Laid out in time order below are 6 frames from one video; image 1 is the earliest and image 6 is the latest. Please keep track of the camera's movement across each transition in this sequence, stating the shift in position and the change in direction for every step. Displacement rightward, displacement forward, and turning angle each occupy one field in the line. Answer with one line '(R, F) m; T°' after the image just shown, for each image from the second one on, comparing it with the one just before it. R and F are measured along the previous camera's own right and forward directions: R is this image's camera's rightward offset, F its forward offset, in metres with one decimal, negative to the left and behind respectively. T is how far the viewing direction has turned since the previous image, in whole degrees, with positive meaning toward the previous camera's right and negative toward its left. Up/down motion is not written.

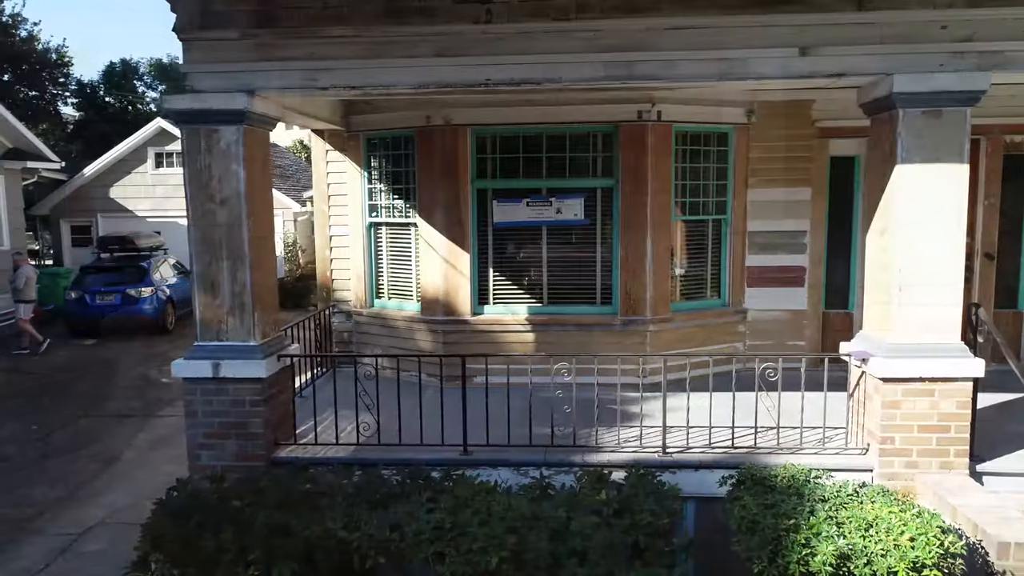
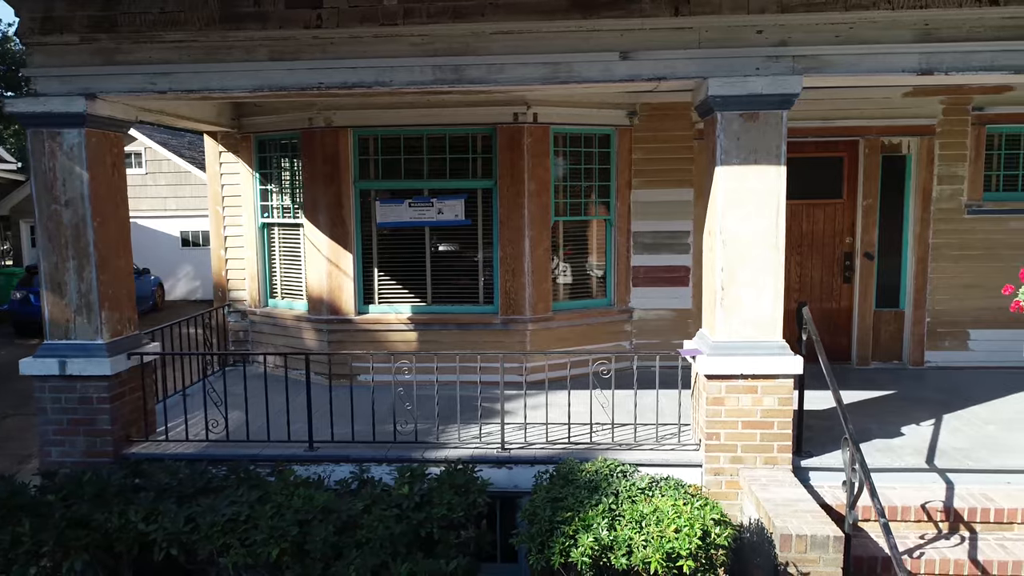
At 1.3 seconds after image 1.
(+0.7, -0.1) m; 0°
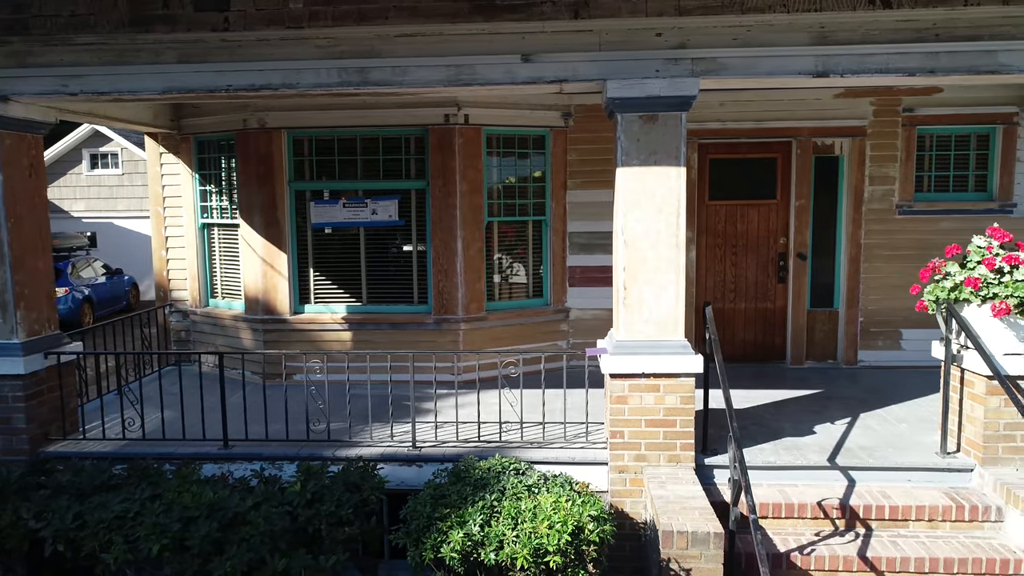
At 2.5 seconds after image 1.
(+0.4, -0.1) m; 0°
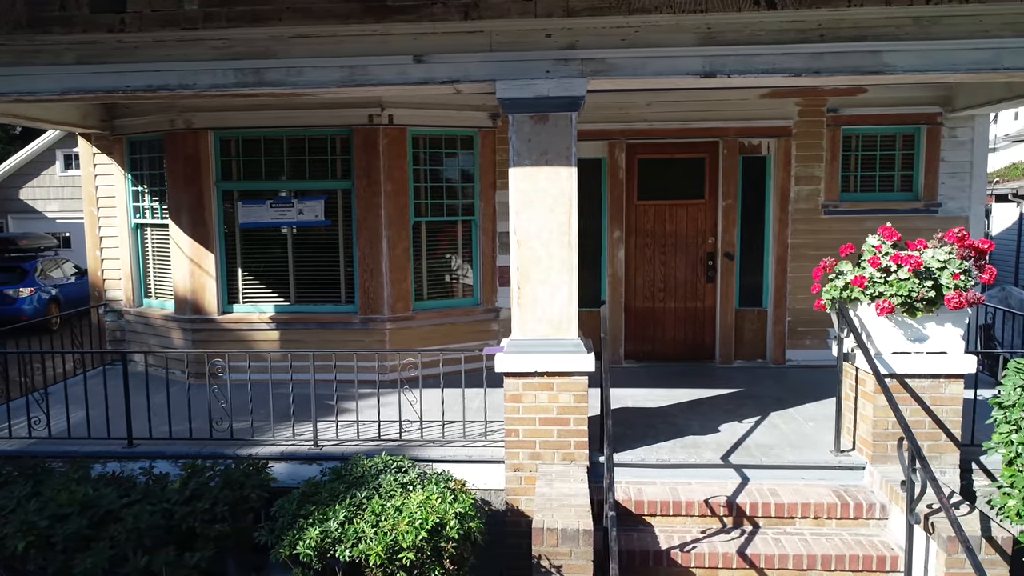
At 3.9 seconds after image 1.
(+0.4, 0.0) m; 0°
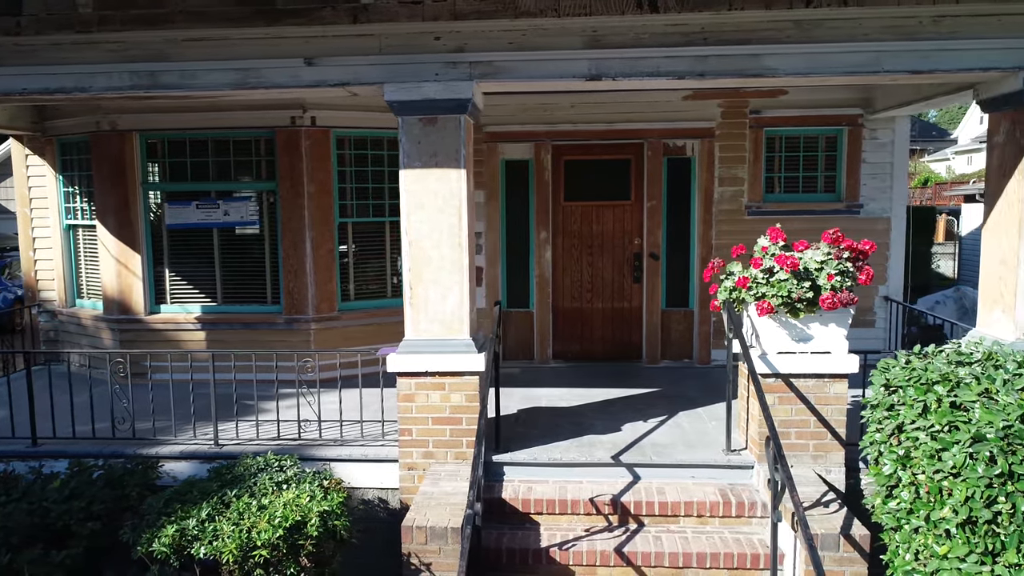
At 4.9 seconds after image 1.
(+0.5, 0.0) m; 0°
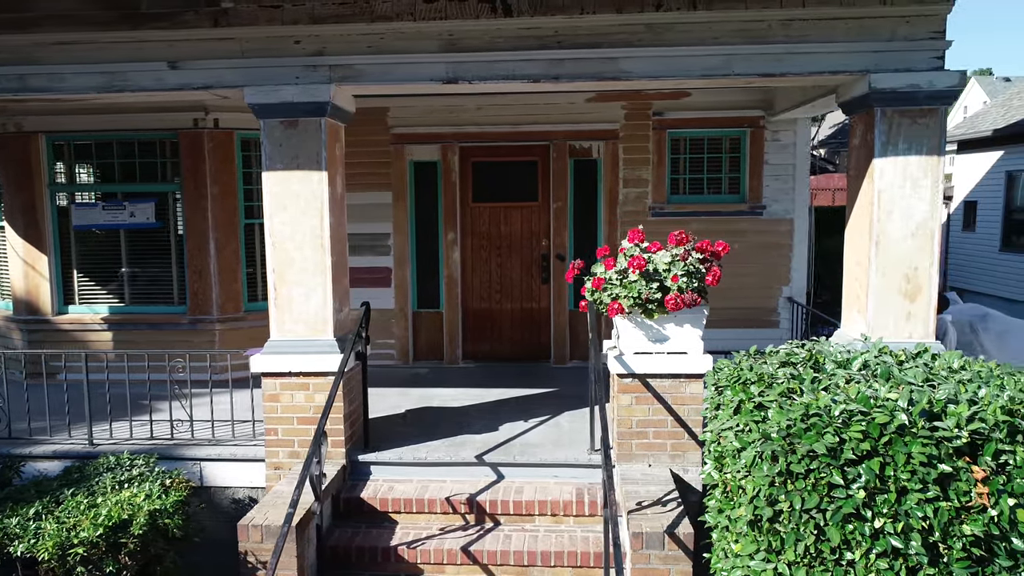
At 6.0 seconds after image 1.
(+0.6, 0.0) m; 0°
